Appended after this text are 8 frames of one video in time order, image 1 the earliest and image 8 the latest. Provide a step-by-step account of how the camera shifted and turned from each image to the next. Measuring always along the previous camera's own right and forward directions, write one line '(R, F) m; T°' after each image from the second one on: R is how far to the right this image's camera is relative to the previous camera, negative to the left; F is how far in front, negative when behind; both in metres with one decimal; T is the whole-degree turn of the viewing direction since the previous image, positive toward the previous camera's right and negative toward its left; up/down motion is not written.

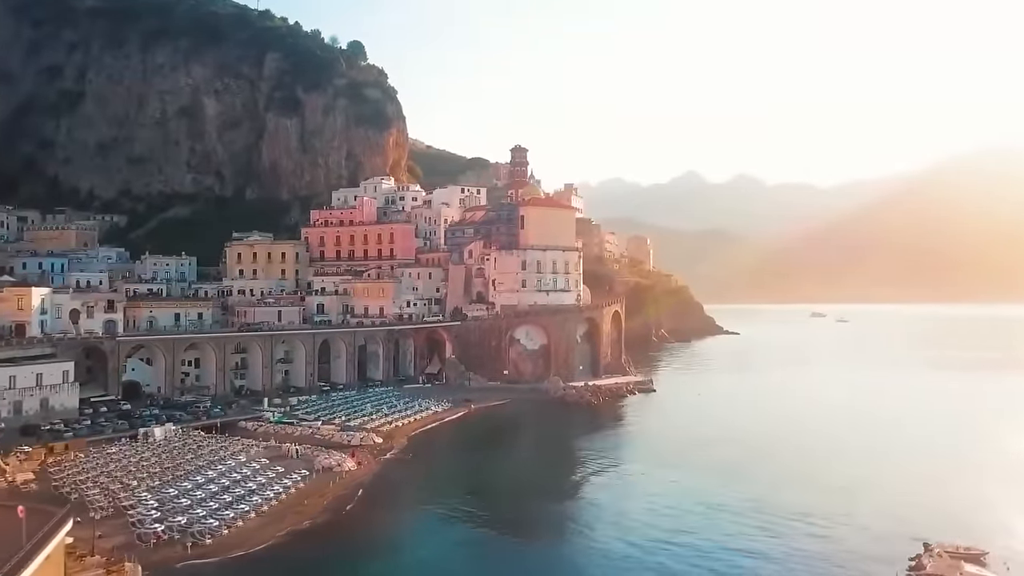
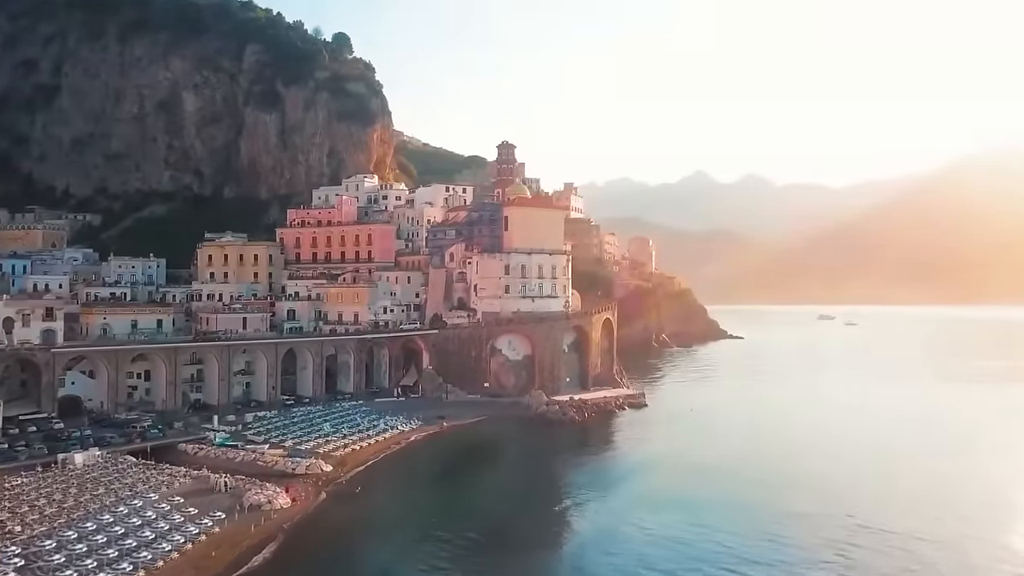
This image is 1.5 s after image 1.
(+2.0, +4.9) m; -1°
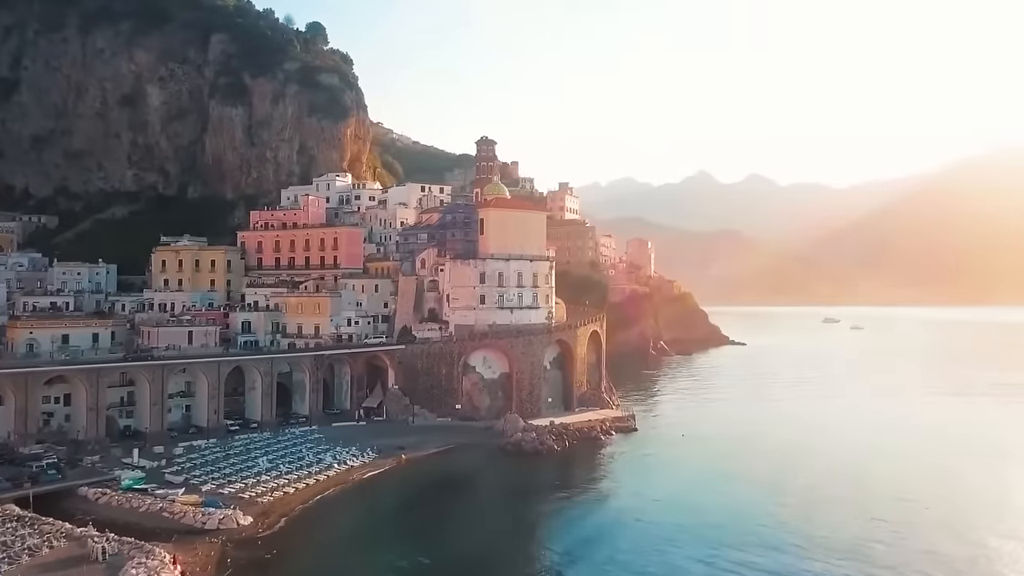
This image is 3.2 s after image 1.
(+2.0, +6.6) m; 0°
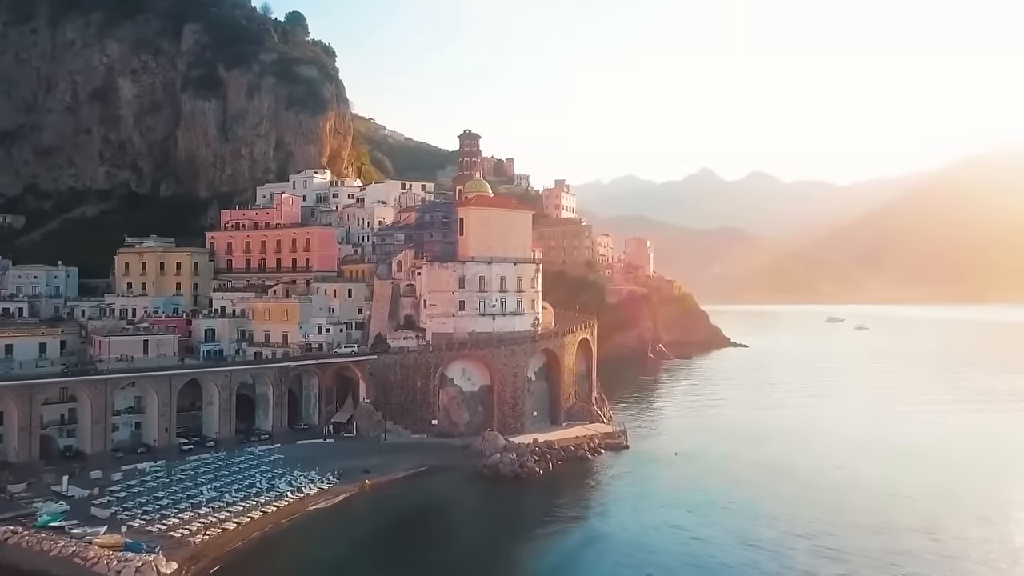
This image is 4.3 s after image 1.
(+1.4, +4.5) m; 0°
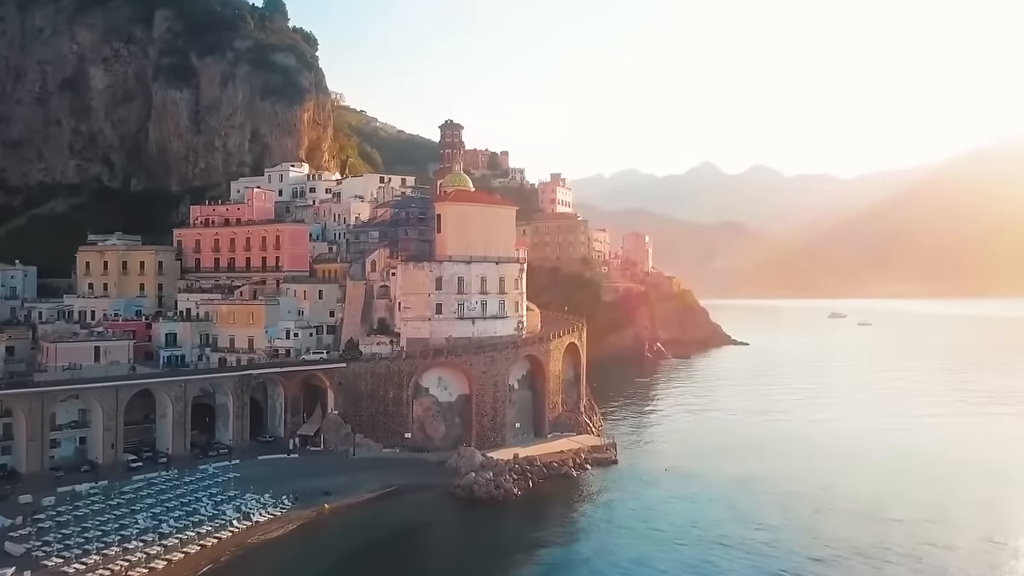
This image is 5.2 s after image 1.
(+1.3, +4.1) m; 0°
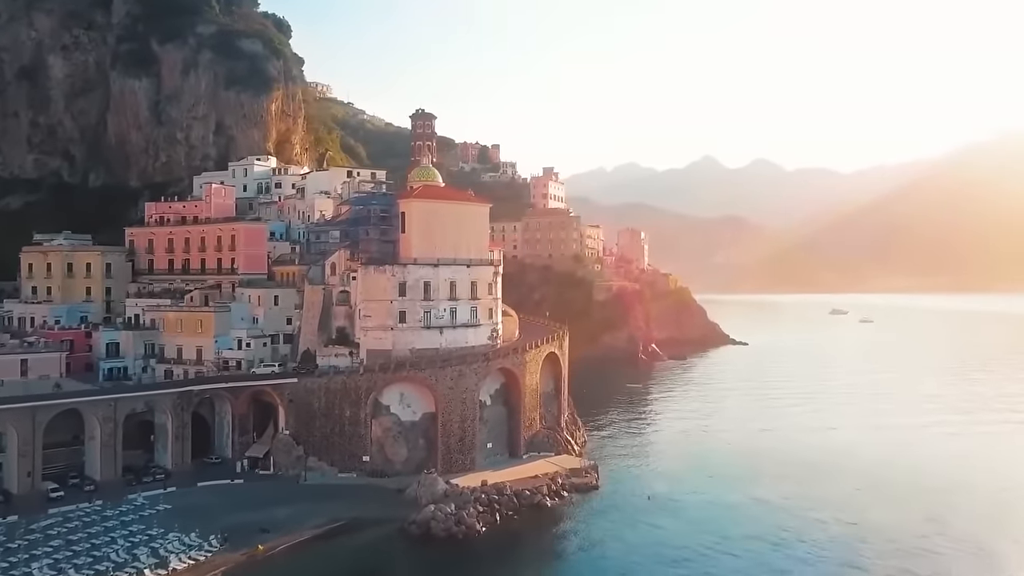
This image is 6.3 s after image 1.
(+1.6, +4.9) m; 0°
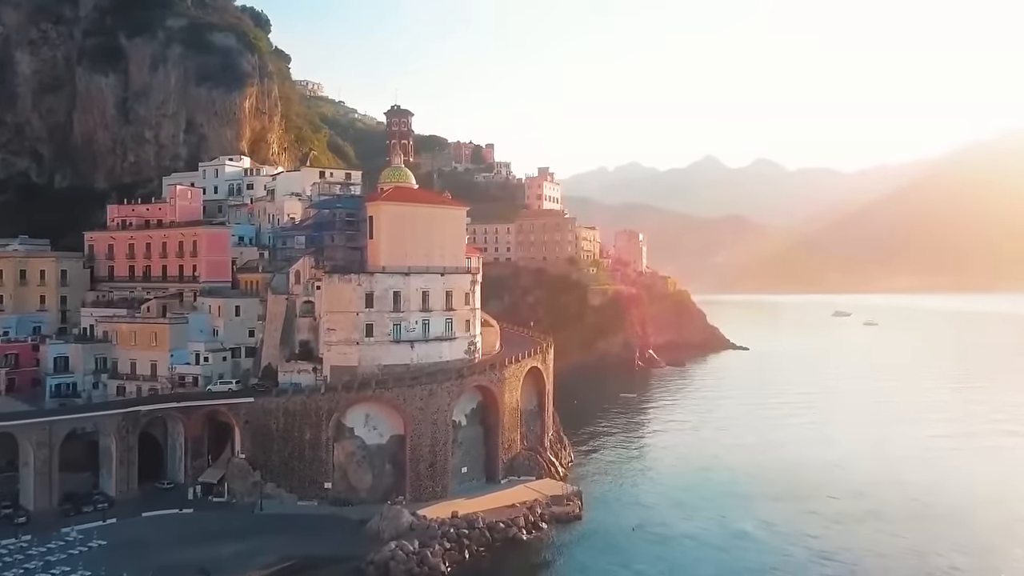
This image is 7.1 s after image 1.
(+1.3, +3.7) m; 0°
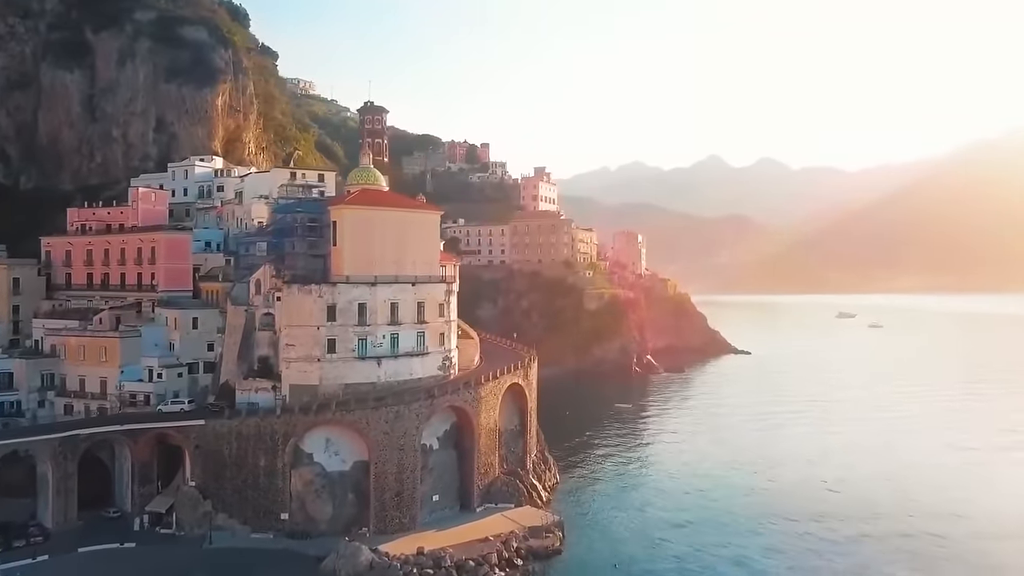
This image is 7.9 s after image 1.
(+1.3, +3.6) m; 0°
